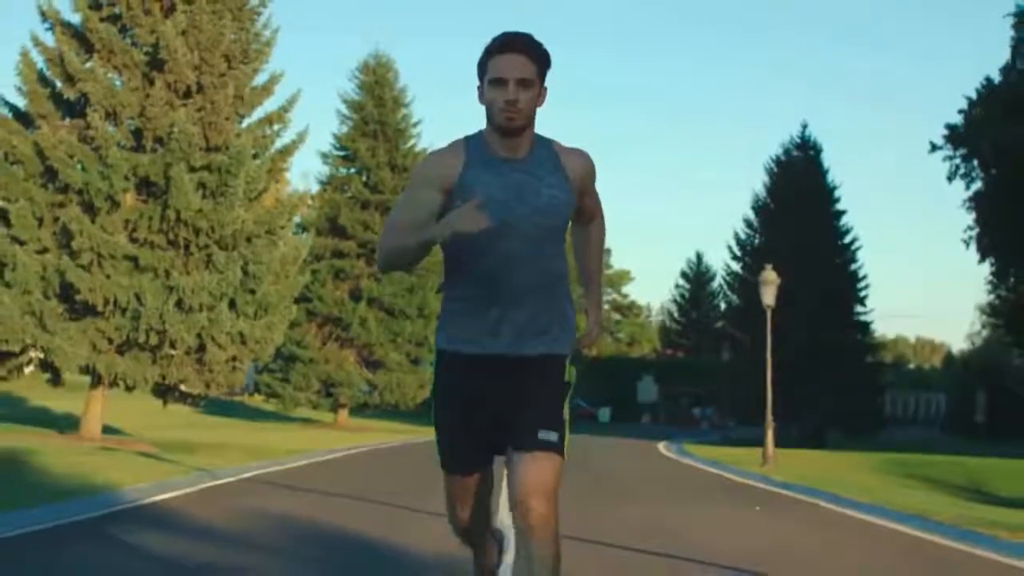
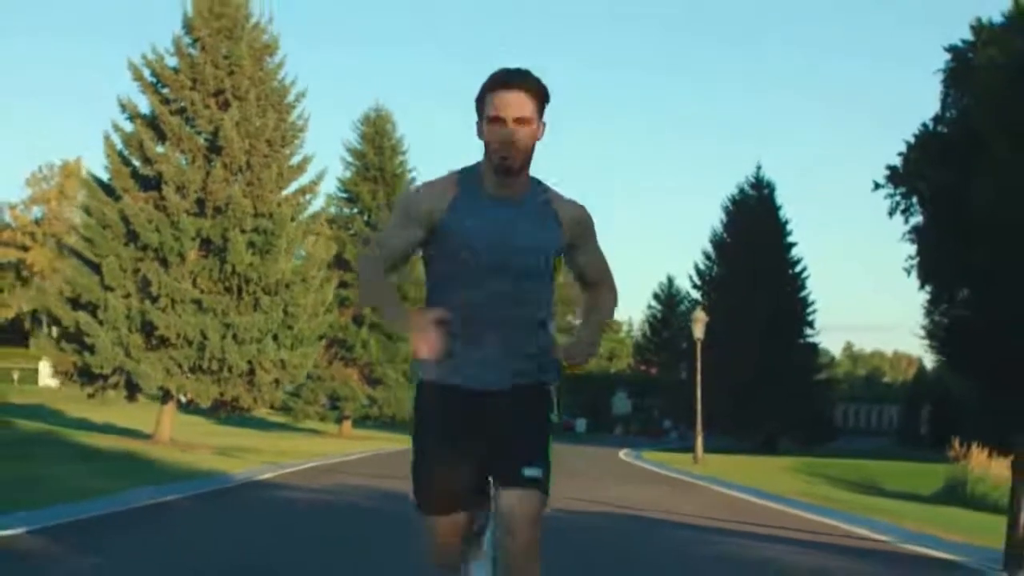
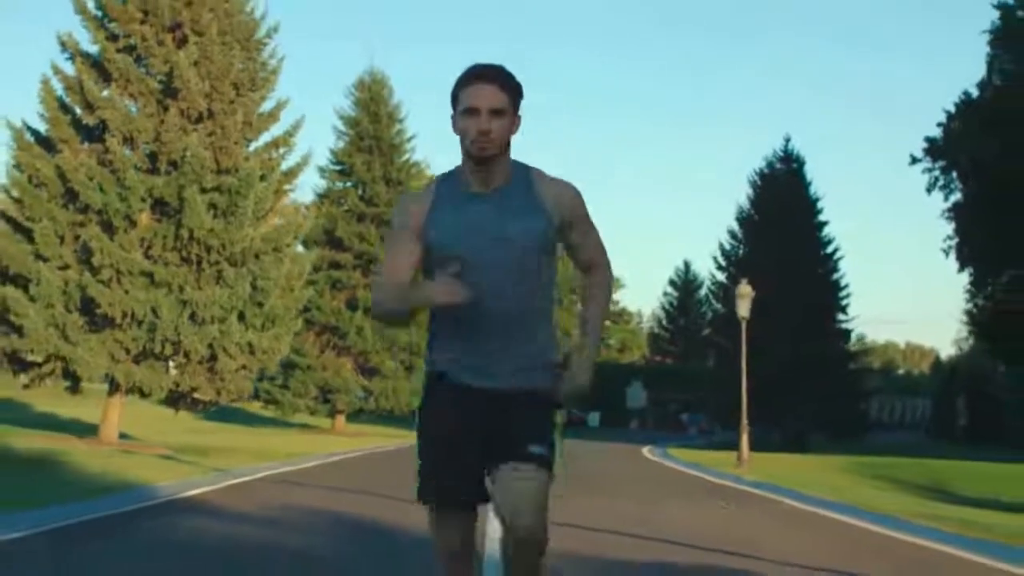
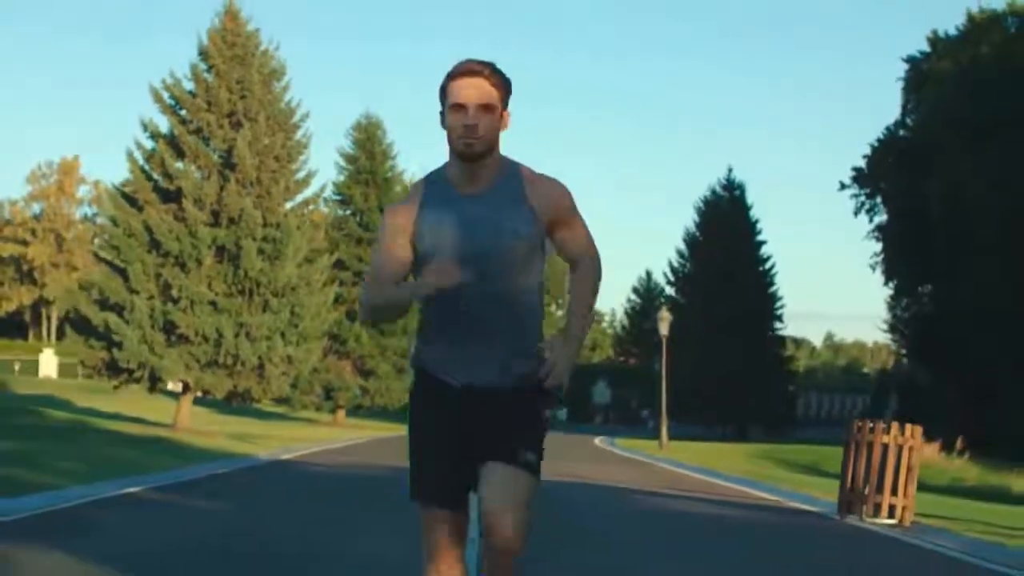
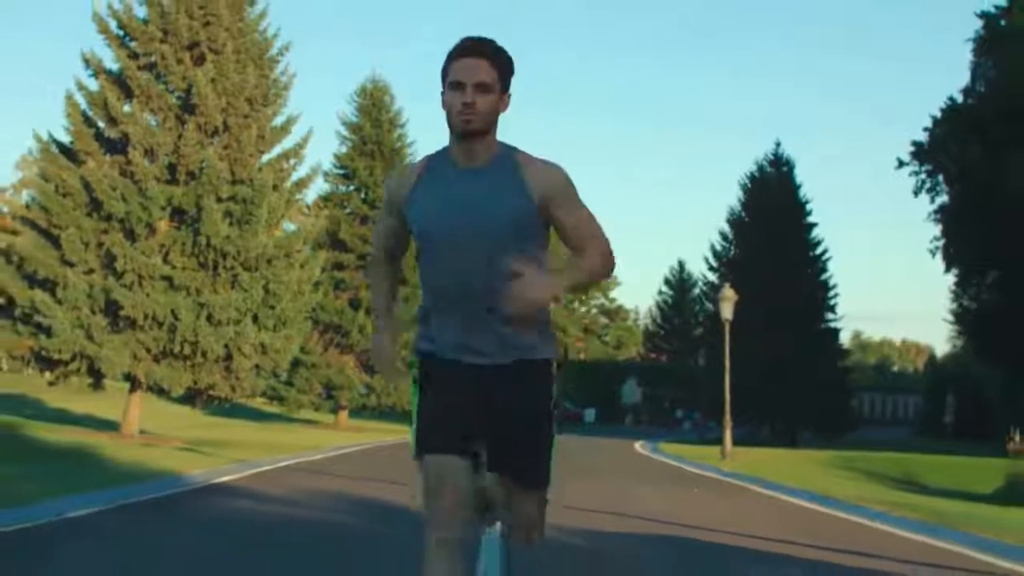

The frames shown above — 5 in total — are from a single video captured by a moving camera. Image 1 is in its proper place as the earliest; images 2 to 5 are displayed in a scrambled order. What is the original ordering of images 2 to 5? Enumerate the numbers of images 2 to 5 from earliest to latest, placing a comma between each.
3, 5, 2, 4
